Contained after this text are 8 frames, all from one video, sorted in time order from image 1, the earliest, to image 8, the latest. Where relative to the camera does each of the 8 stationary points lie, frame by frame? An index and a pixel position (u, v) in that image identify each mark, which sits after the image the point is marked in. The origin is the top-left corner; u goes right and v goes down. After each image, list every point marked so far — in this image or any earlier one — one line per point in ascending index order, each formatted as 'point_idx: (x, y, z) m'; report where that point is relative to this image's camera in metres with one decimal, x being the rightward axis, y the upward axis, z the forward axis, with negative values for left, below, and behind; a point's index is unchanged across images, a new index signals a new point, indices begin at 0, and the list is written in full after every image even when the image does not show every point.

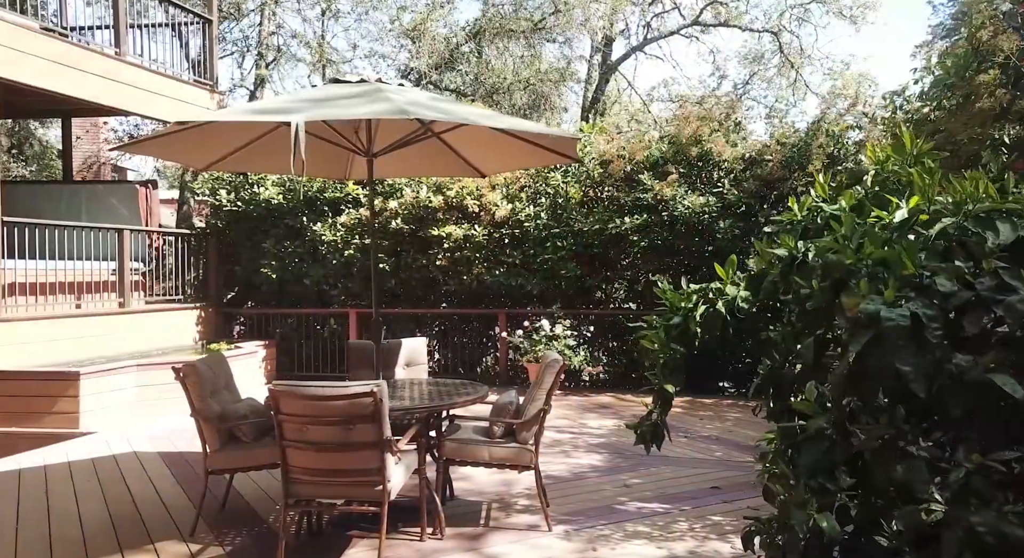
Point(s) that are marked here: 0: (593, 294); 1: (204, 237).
0: (+0.9, -0.2, +8.5) m
1: (-4.0, +0.5, +9.4) m
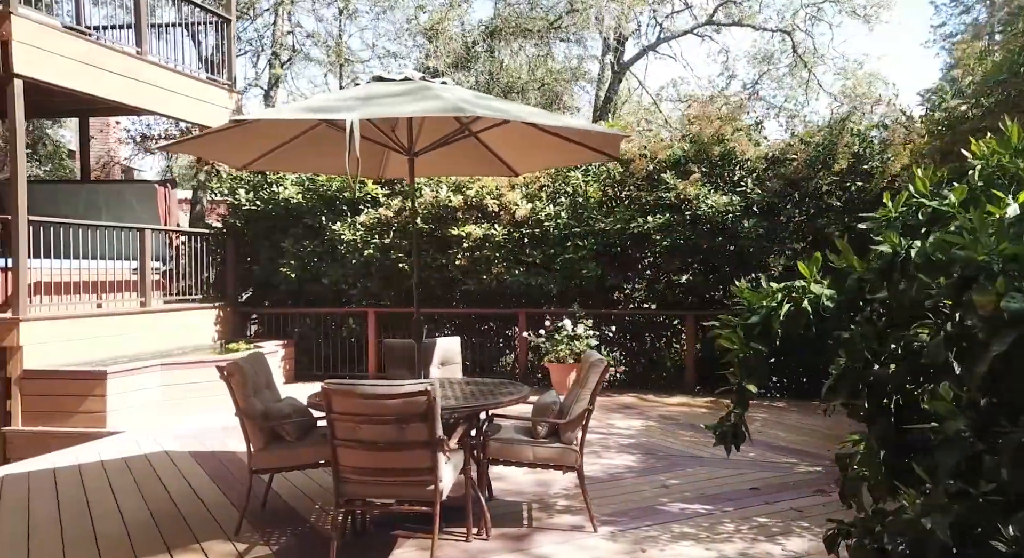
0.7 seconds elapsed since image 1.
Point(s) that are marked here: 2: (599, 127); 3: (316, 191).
0: (+1.2, -0.2, +8.4) m
1: (-3.7, +0.5, +9.4) m
2: (+0.4, +0.7, +3.2) m
3: (-2.4, +1.1, +9.1) m
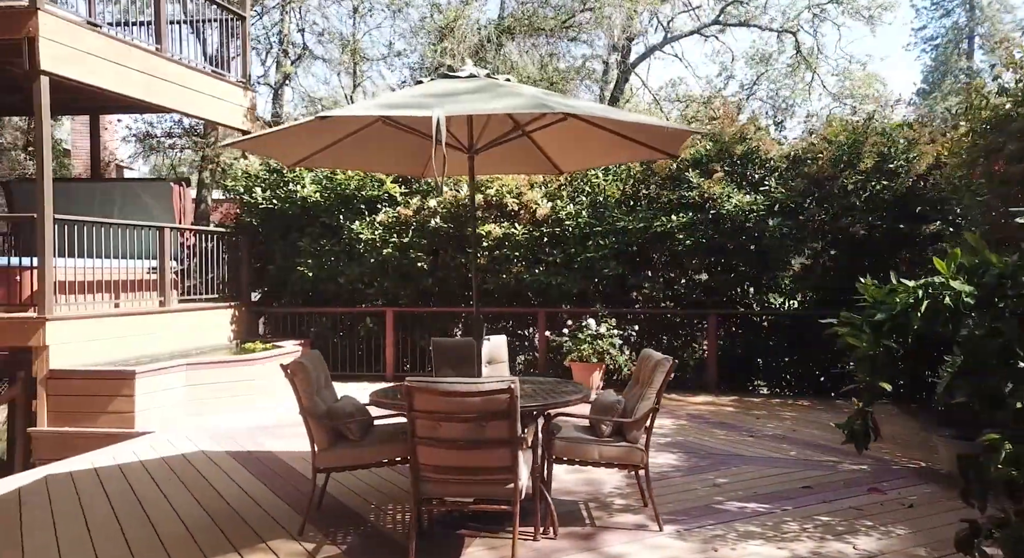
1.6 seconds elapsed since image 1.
0: (+1.4, -0.2, +8.4) m
1: (-3.5, +0.5, +9.3) m
2: (+0.7, +0.7, +3.2) m
3: (-2.2, +1.1, +9.0) m
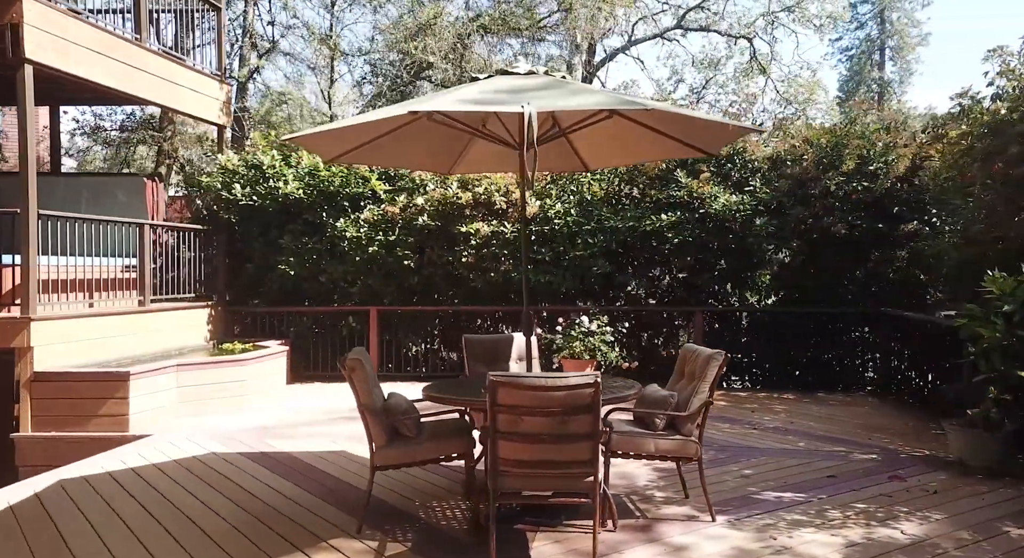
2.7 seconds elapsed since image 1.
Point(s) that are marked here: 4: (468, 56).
0: (+1.3, -0.1, +8.5) m
1: (-3.7, +0.6, +9.1) m
2: (+0.9, +0.7, +3.2) m
3: (-2.4, +1.1, +8.9) m
4: (-0.9, +3.8, +12.3) m
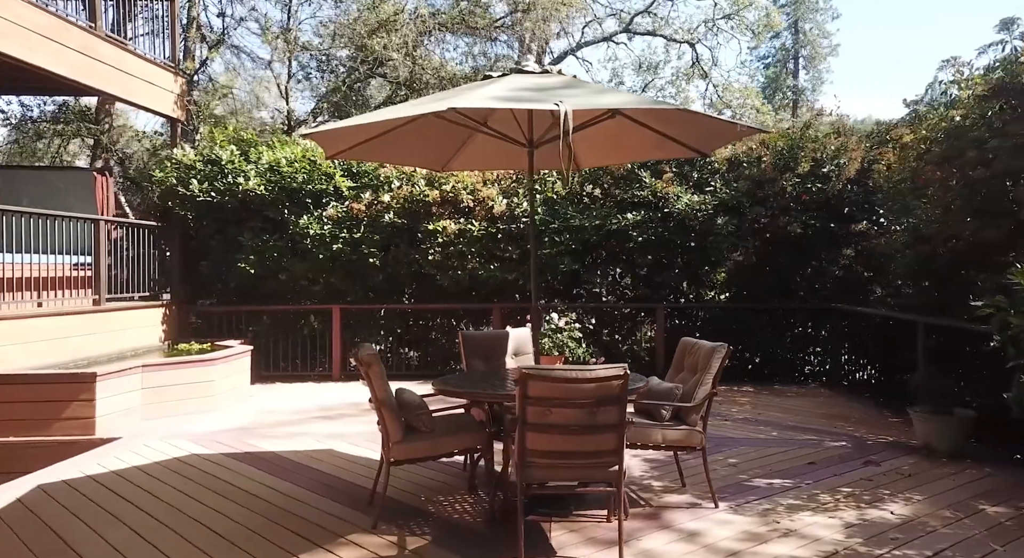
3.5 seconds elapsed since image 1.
0: (+0.9, -0.1, +8.7) m
1: (-4.1, +0.6, +8.8) m
2: (+1.0, +0.7, +3.4) m
3: (-2.8, +1.2, +8.7) m
4: (-1.6, +3.8, +12.2) m
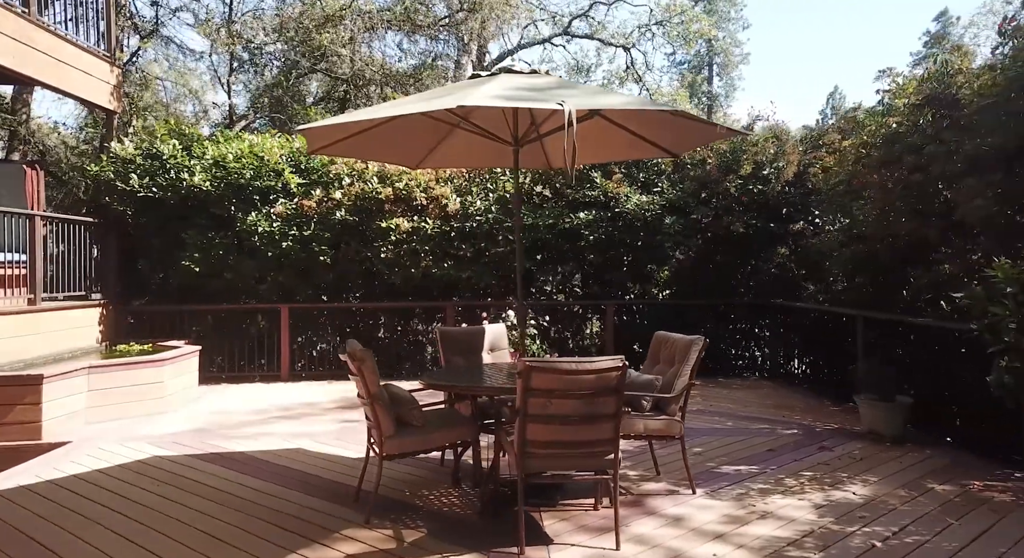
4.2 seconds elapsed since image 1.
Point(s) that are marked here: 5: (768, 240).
0: (+0.3, -0.1, +8.8) m
1: (-4.7, +0.6, +8.4) m
2: (+0.9, +0.7, +3.5) m
3: (-3.3, +1.2, +8.5) m
4: (-2.5, +3.8, +12.1) m
5: (+3.0, +0.5, +8.6) m
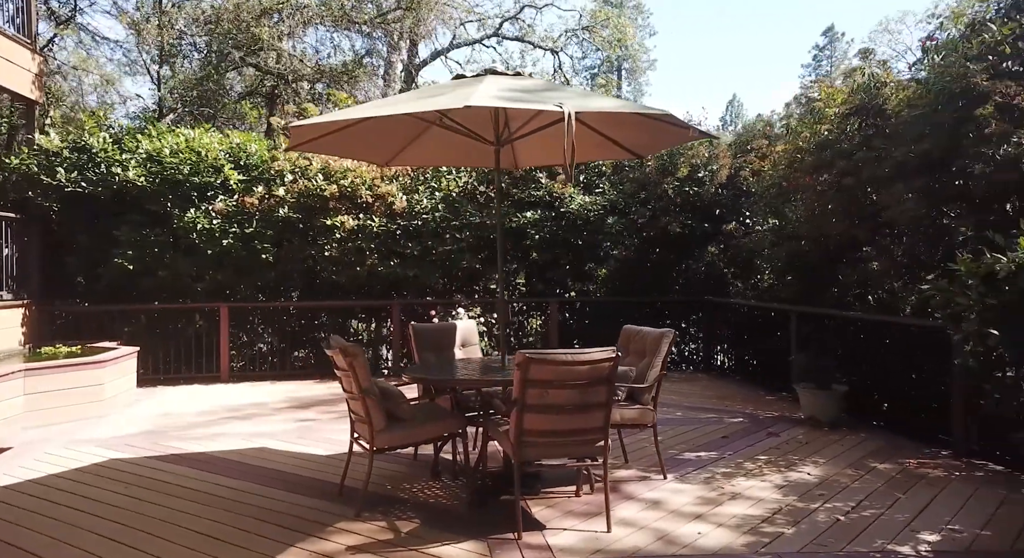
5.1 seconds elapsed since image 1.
0: (-0.4, -0.1, +8.9) m
1: (-5.3, +0.6, +8.0) m
2: (+0.8, +0.8, +3.7) m
3: (-4.0, +1.2, +8.2) m
4: (-3.6, +3.8, +11.9) m
5: (+2.4, +0.5, +9.0) m
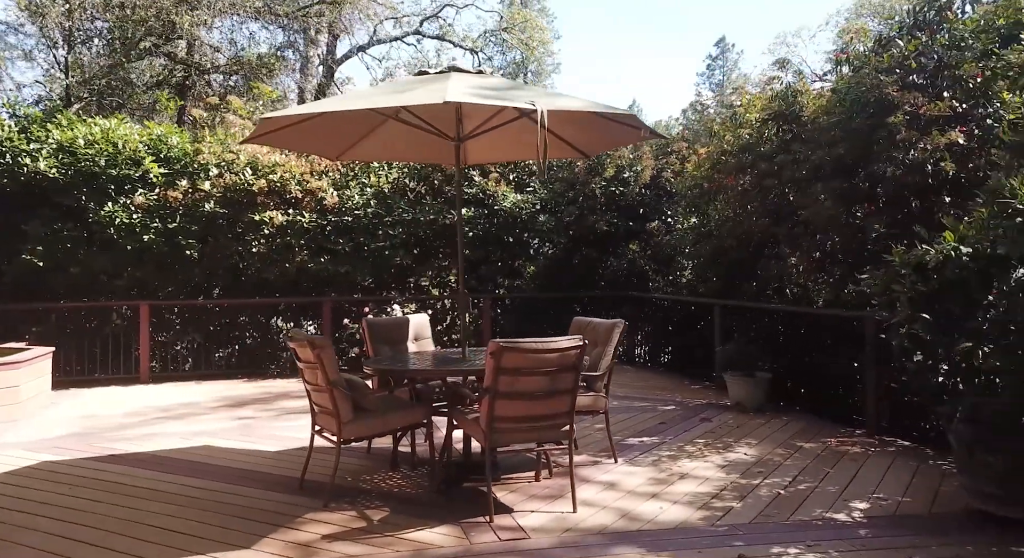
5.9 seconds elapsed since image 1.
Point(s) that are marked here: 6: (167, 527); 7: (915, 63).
0: (-1.2, 0.0, +8.9) m
1: (-6.0, +0.6, +7.4) m
2: (+0.6, +0.8, +3.9) m
3: (-4.7, +1.2, +7.8) m
4: (-4.7, +3.9, +11.5) m
5: (+1.5, +0.5, +9.4) m
6: (-1.4, -1.0, +2.9) m
7: (+3.0, +1.6, +5.3) m
